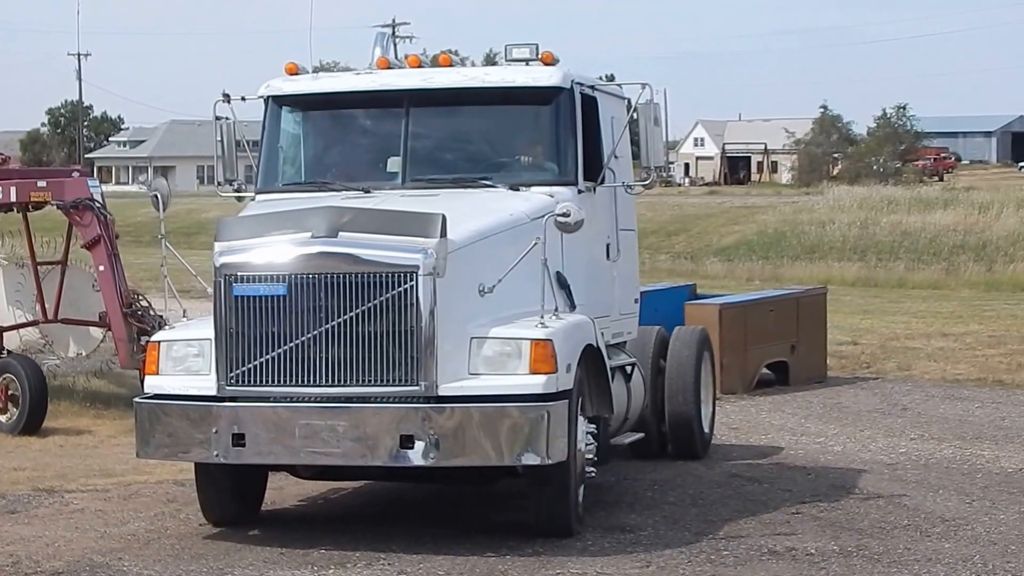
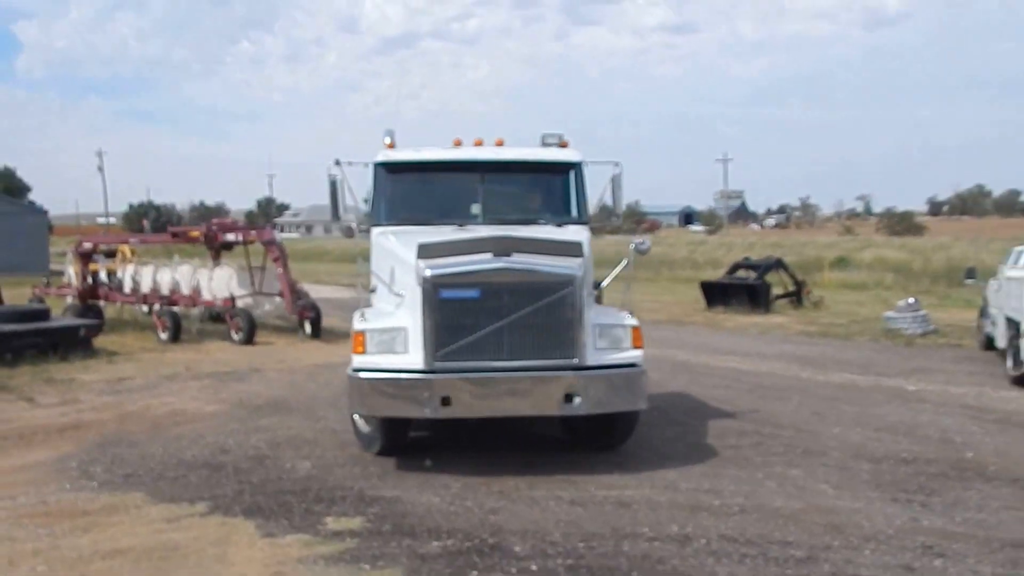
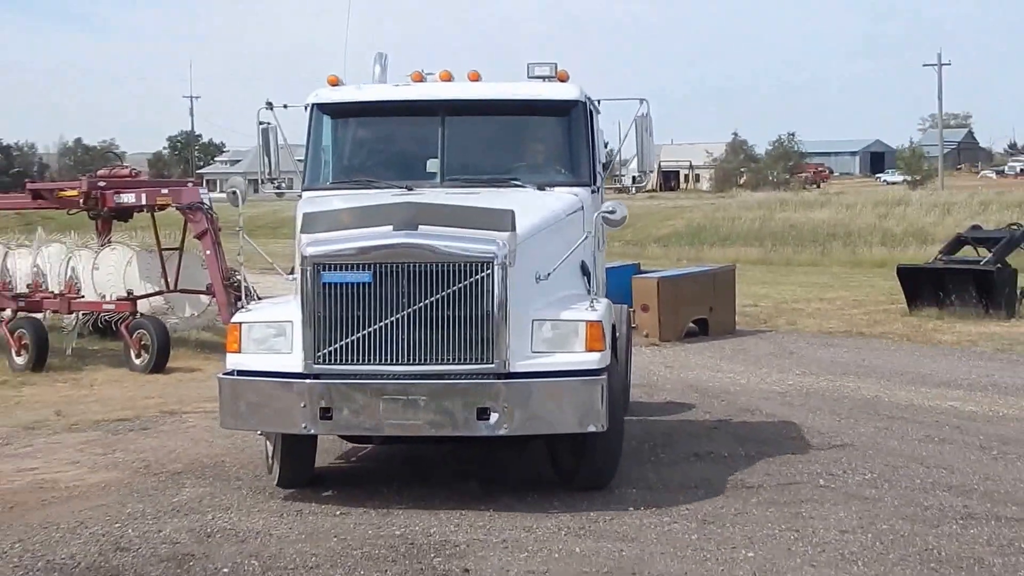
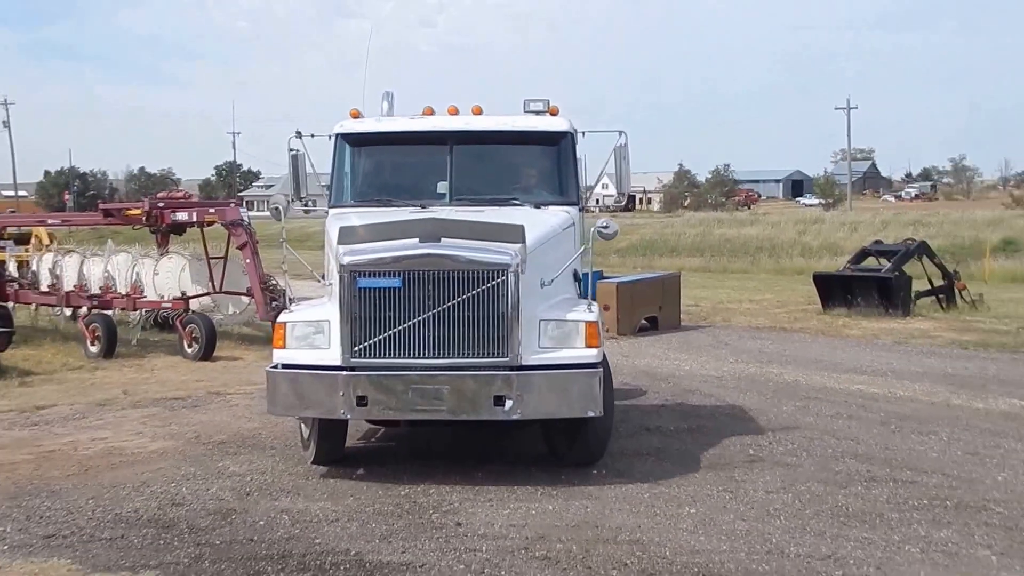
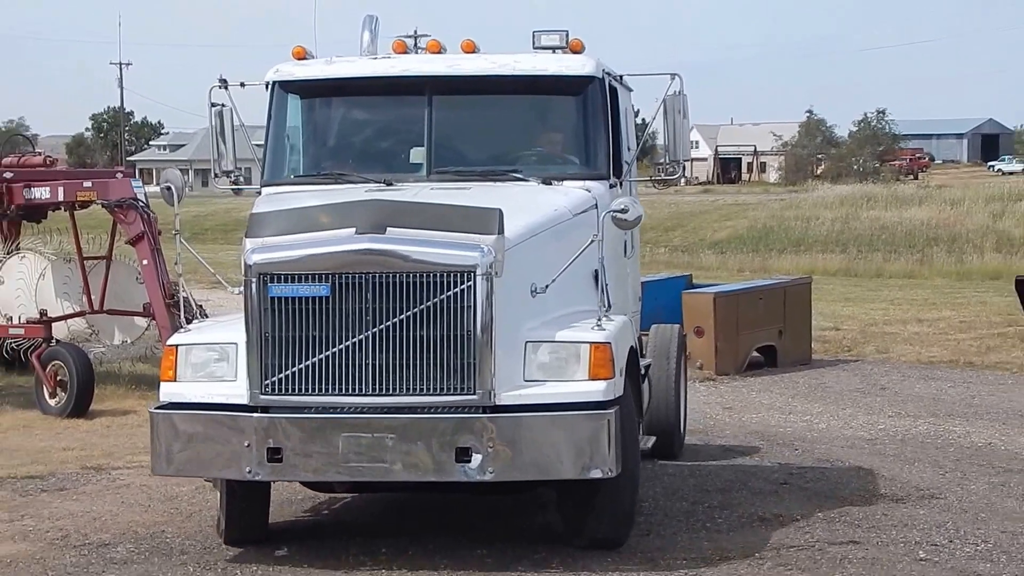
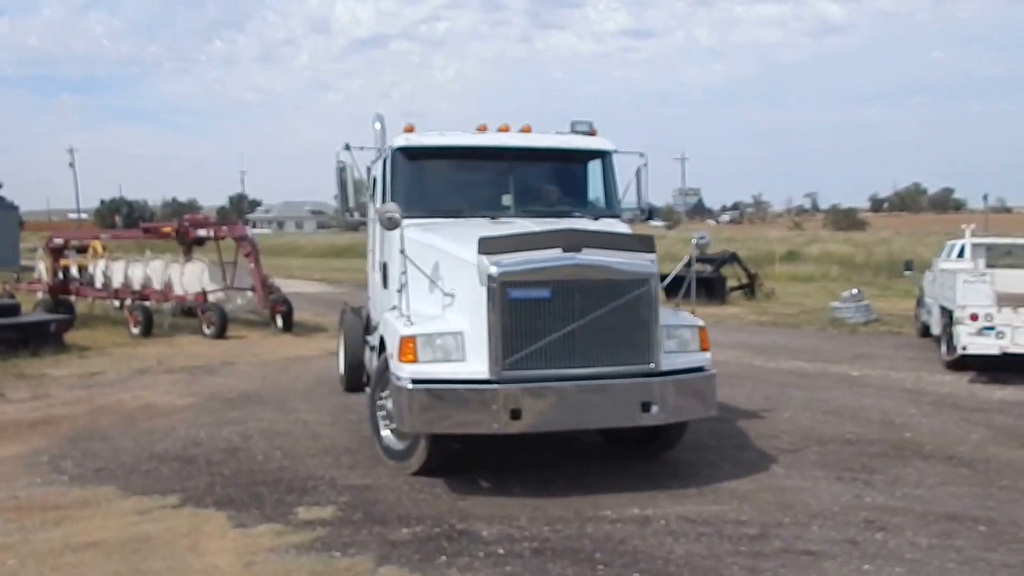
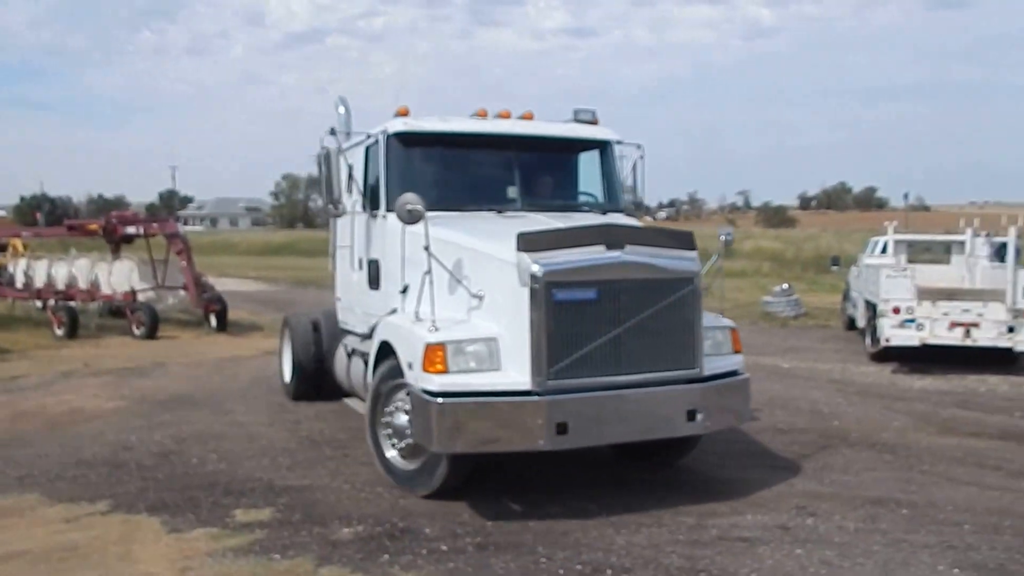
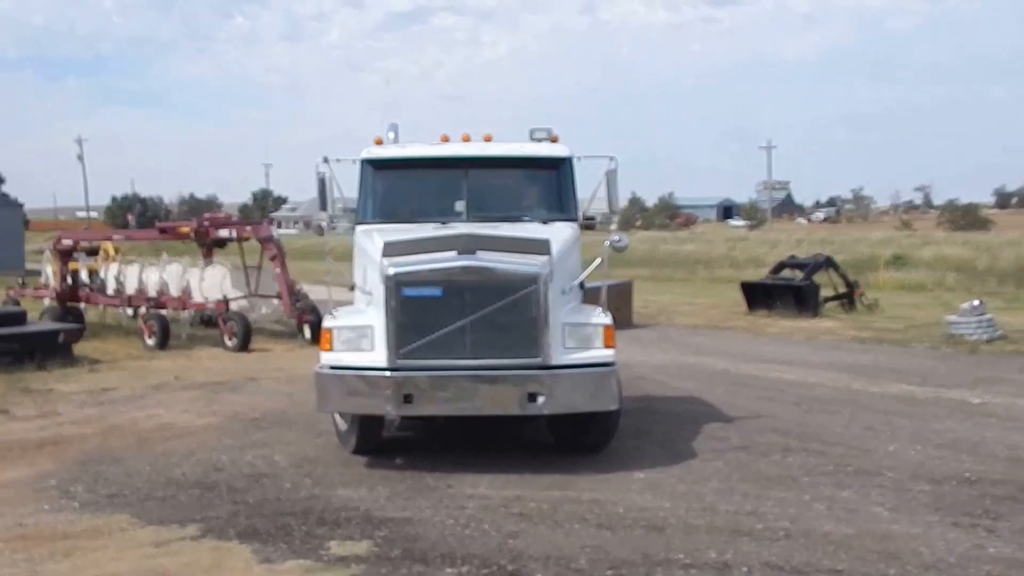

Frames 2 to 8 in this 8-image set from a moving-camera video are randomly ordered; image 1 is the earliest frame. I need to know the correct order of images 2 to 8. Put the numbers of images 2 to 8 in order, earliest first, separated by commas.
5, 3, 4, 8, 2, 6, 7
